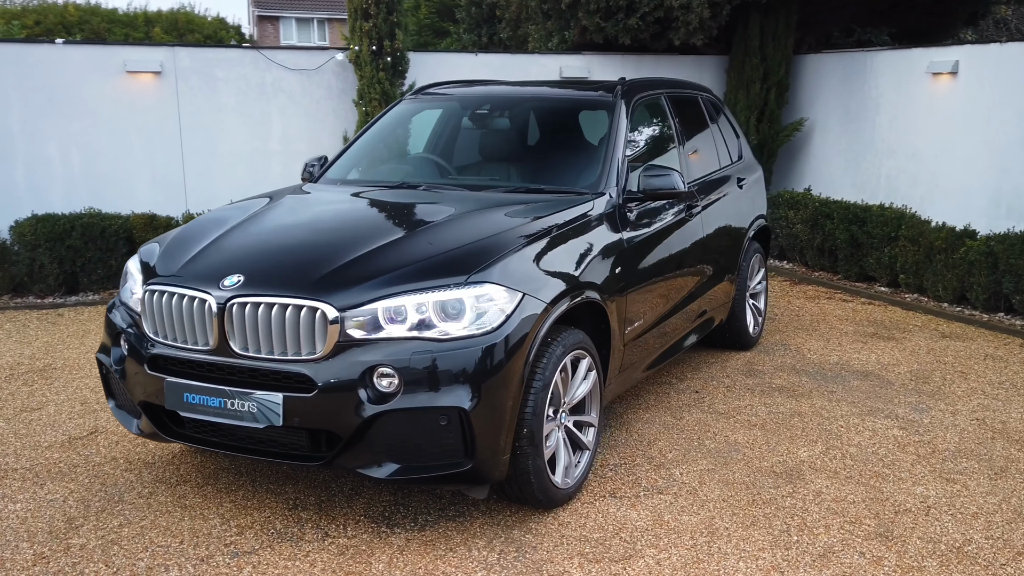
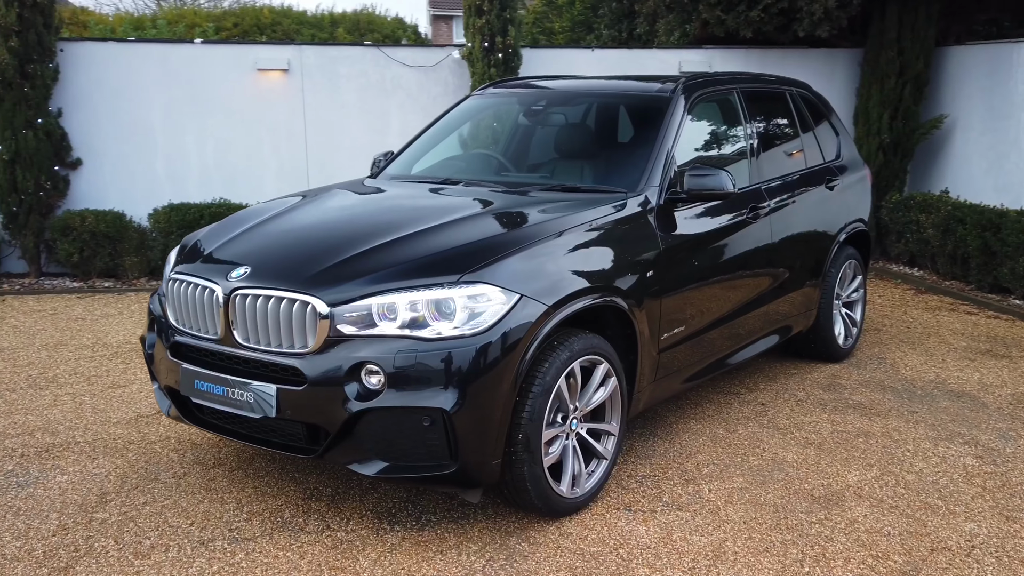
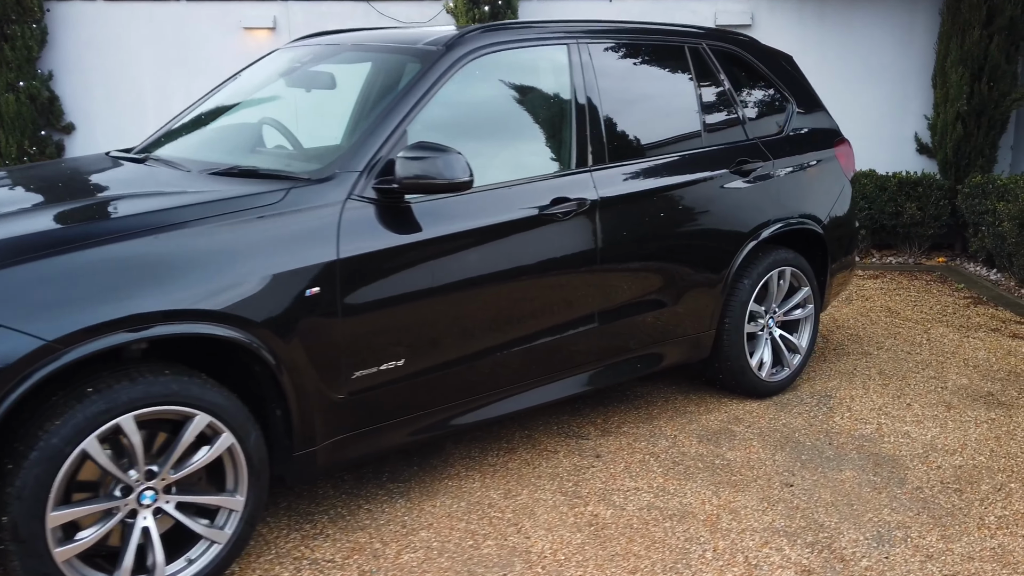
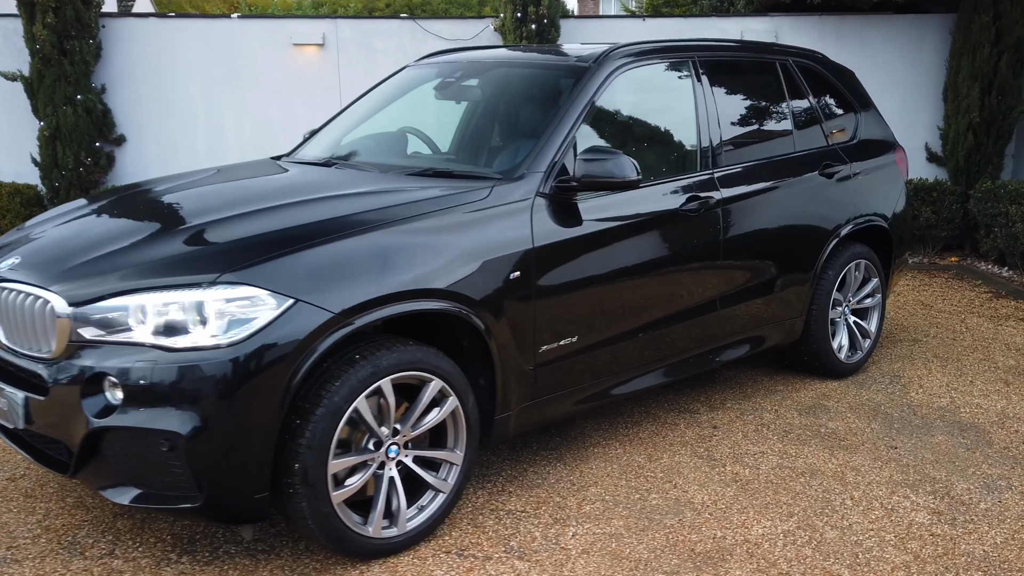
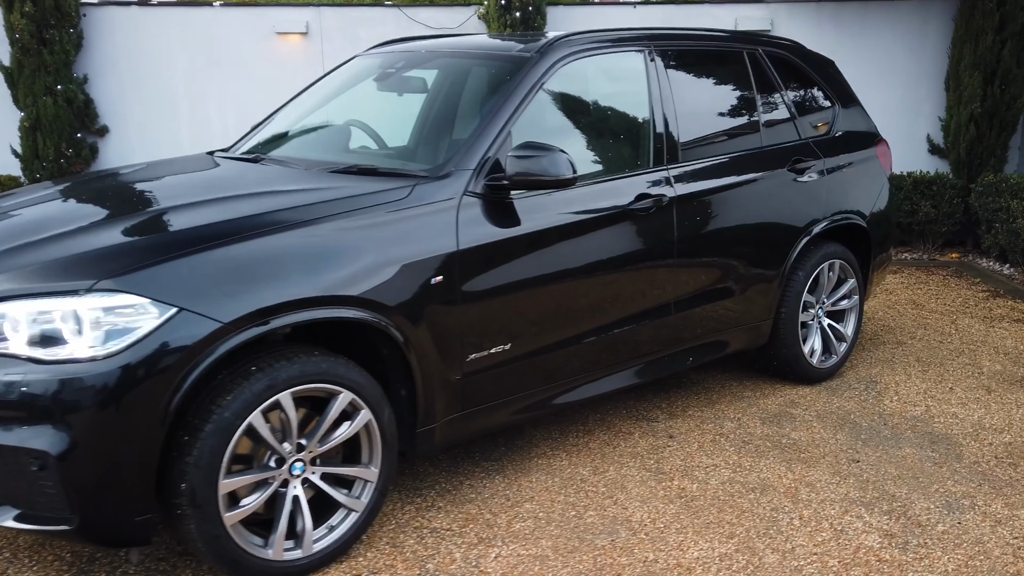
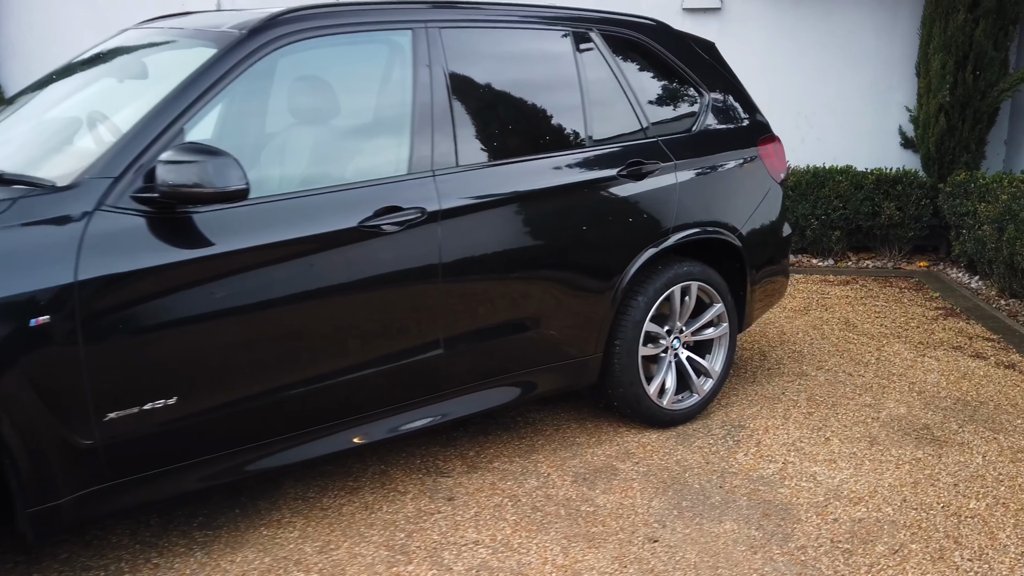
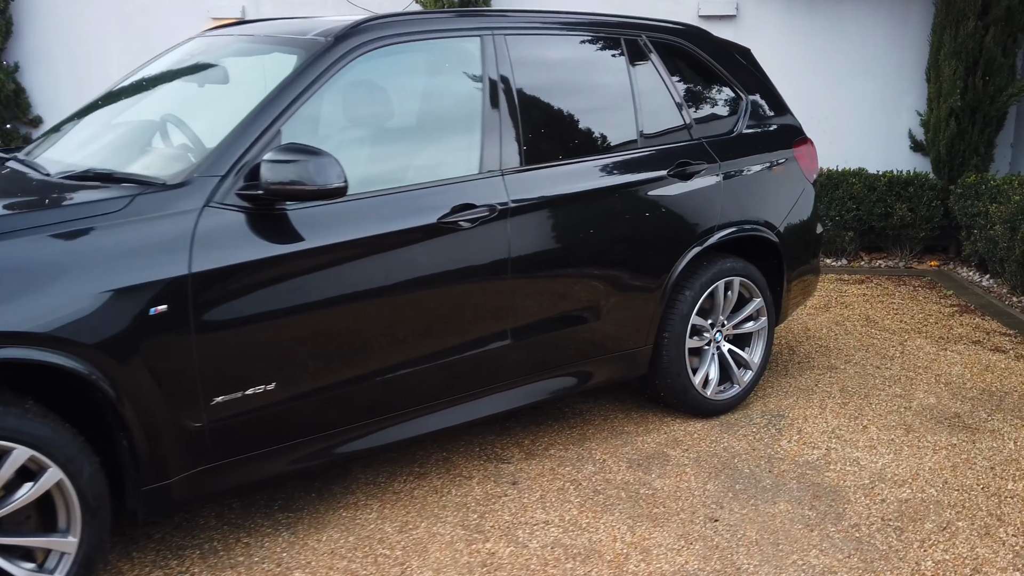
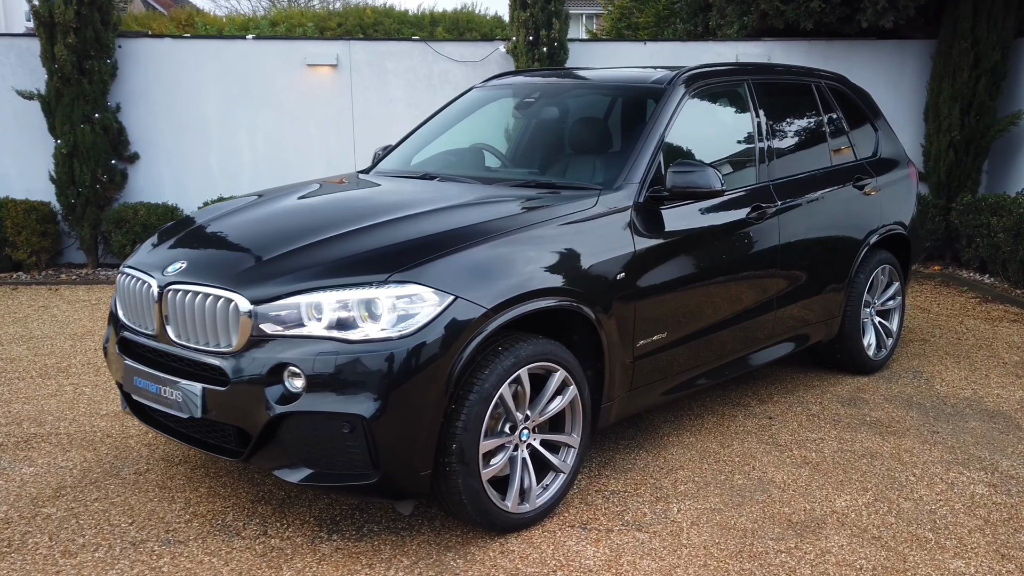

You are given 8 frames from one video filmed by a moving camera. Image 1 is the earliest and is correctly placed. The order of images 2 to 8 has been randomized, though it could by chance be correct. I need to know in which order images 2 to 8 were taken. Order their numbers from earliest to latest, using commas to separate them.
2, 8, 4, 5, 3, 7, 6
